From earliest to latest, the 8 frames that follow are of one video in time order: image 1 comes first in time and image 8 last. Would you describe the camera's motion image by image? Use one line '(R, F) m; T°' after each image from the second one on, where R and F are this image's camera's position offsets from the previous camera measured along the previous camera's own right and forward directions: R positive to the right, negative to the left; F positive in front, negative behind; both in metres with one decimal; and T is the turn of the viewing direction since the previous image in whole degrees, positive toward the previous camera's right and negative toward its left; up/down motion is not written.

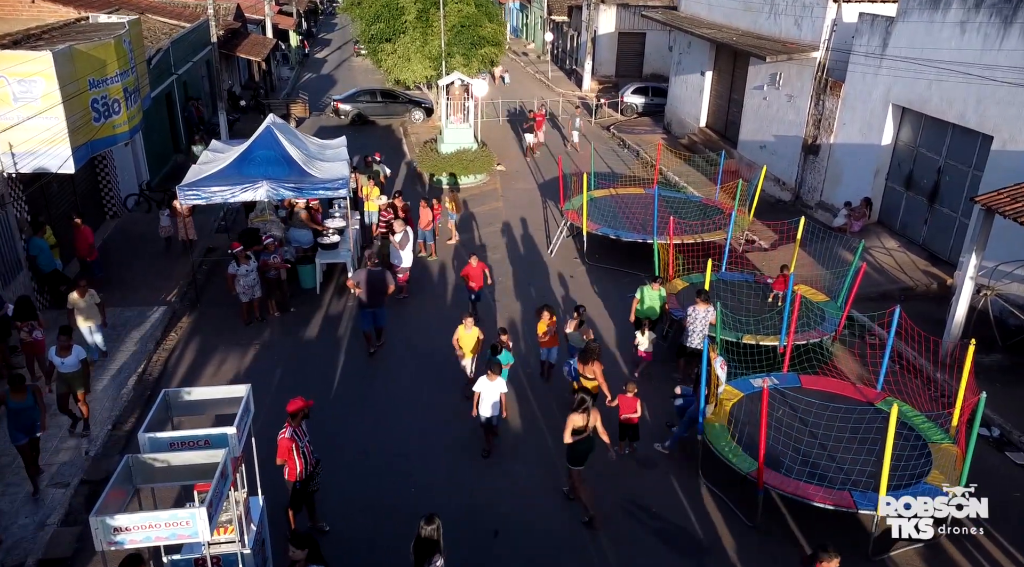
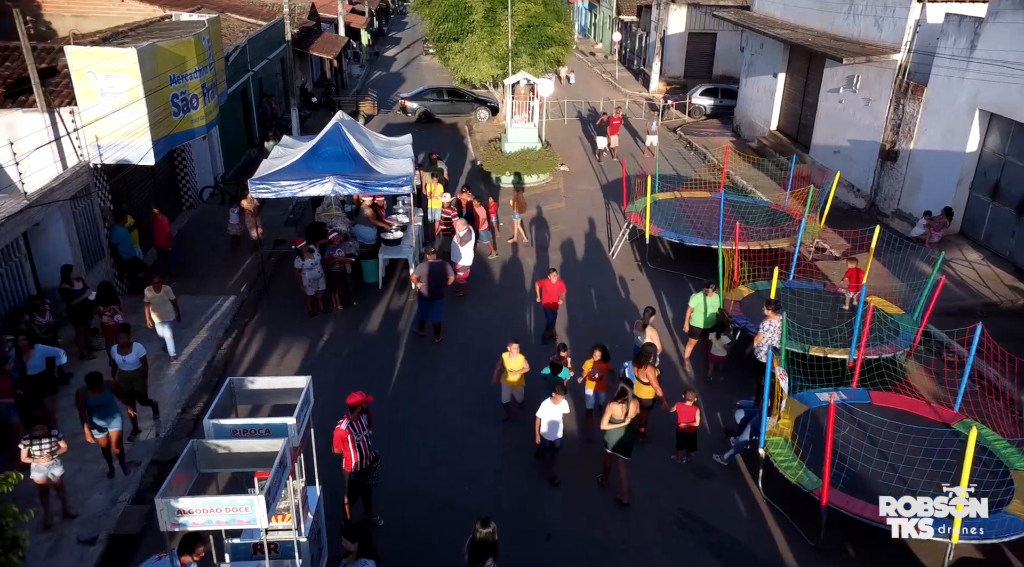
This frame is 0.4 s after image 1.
(0.0, +0.1) m; -4°
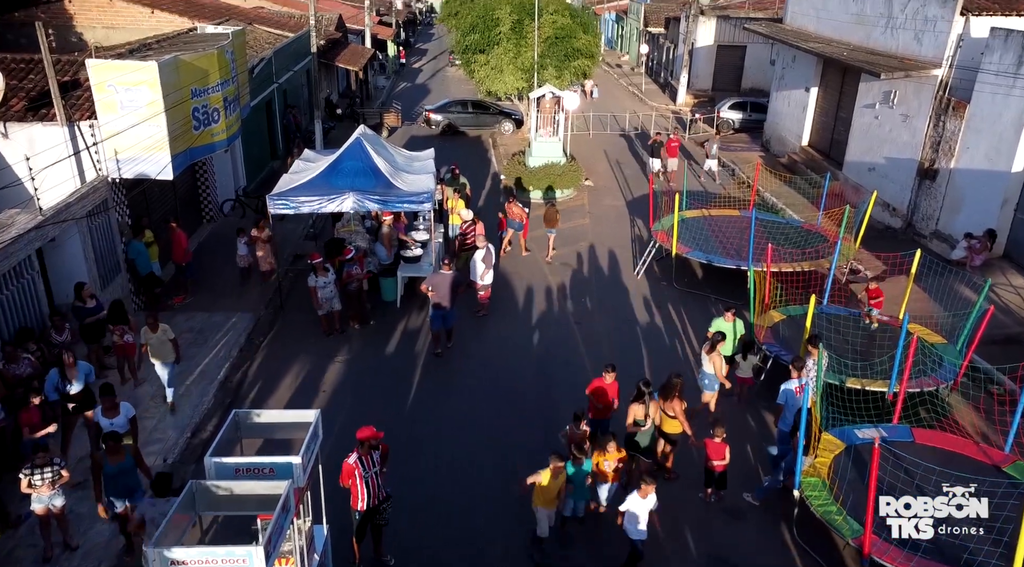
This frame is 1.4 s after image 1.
(0.0, +0.4) m; -2°
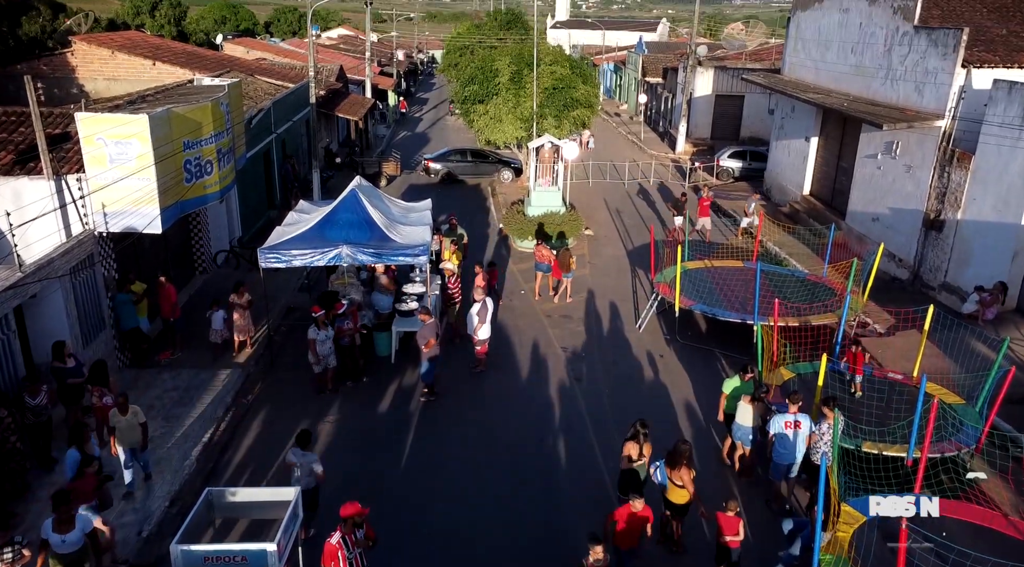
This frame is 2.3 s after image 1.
(0.0, +0.4) m; 0°
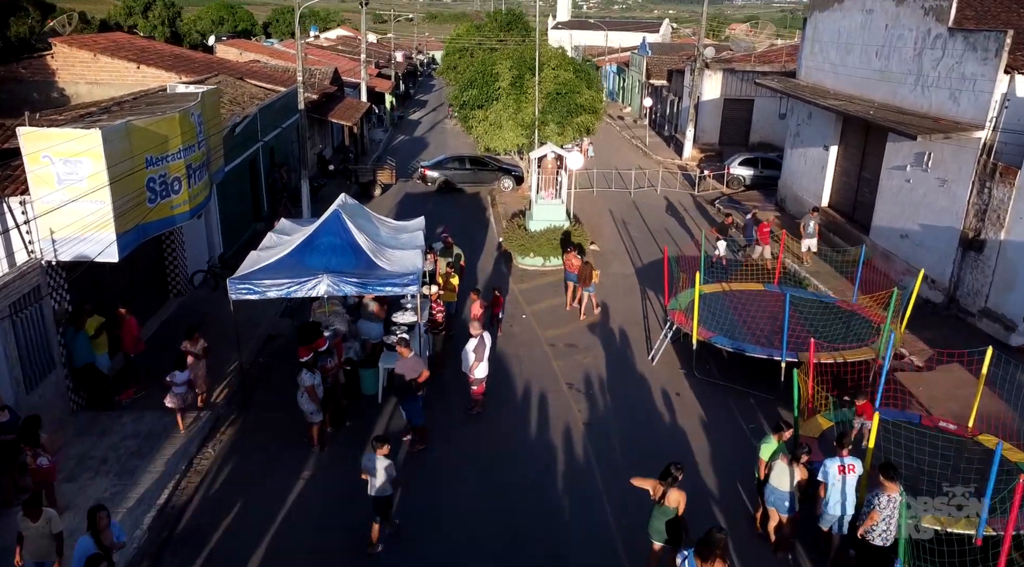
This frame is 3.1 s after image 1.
(0.0, +1.2) m; 0°
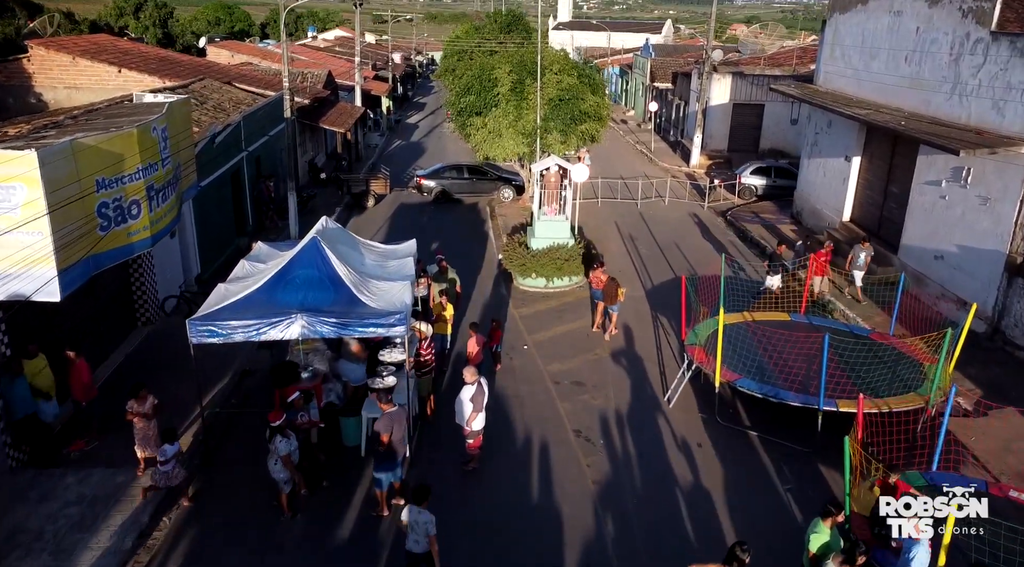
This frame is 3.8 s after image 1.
(0.0, +1.3) m; 0°
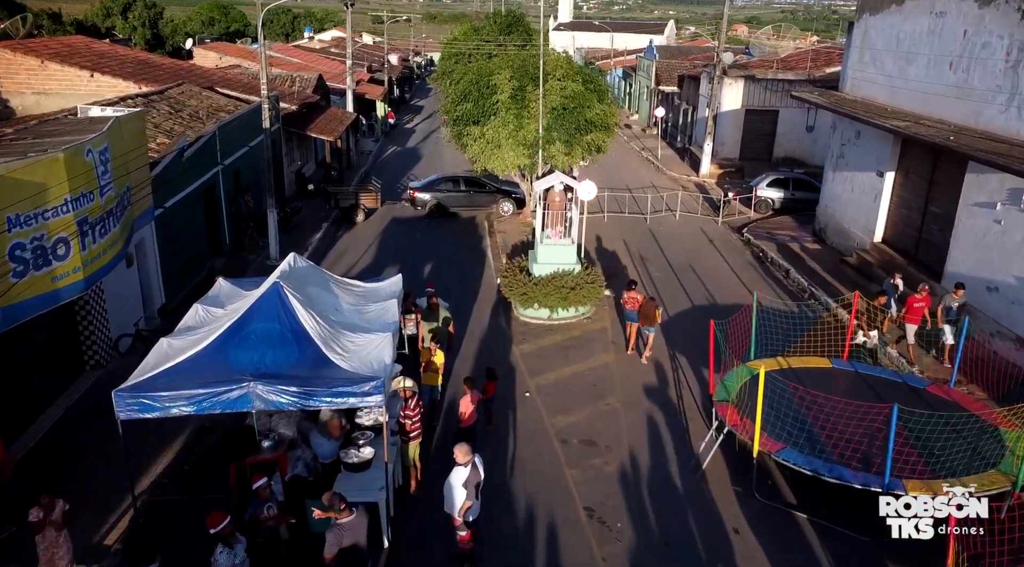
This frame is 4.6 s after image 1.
(0.0, +1.7) m; 0°
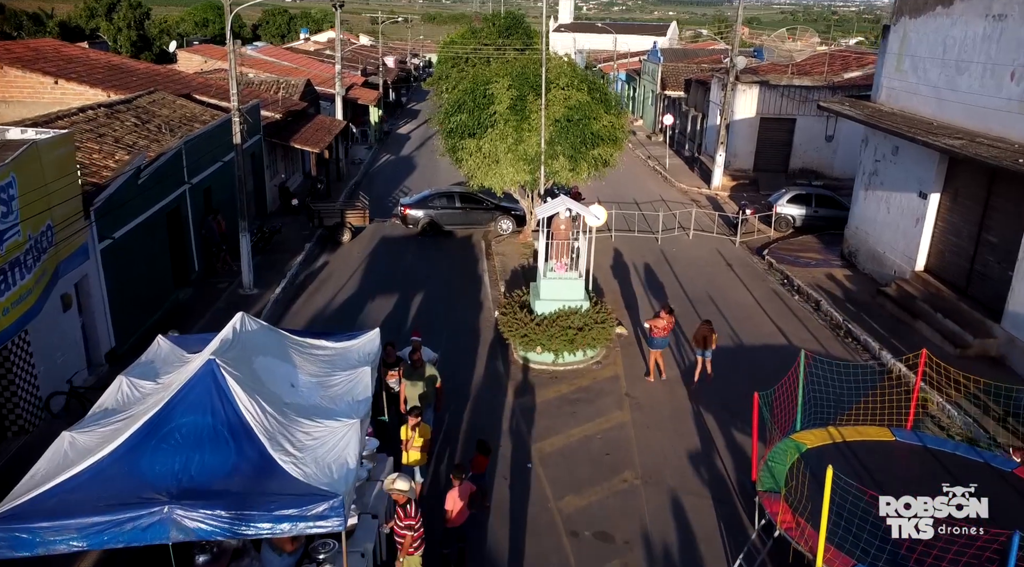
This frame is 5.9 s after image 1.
(0.0, +1.8) m; 0°
